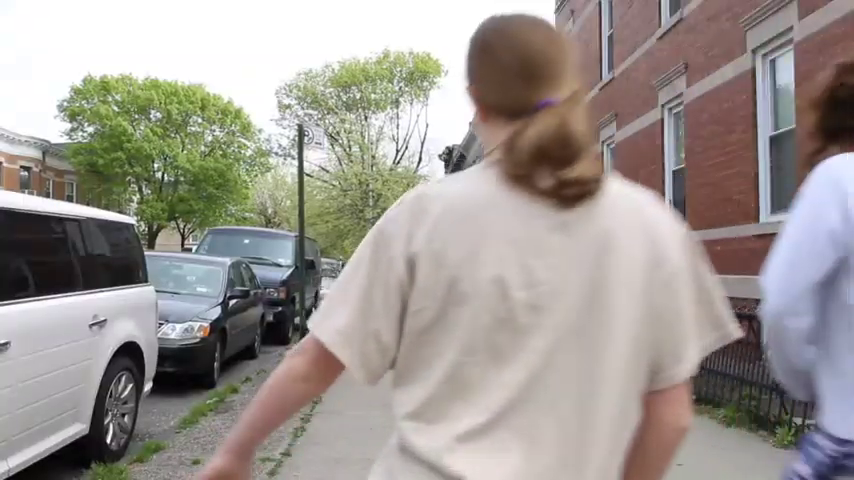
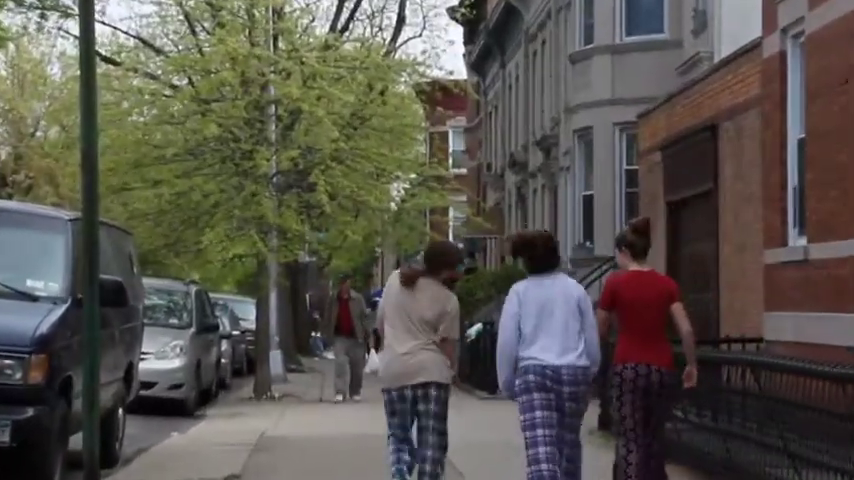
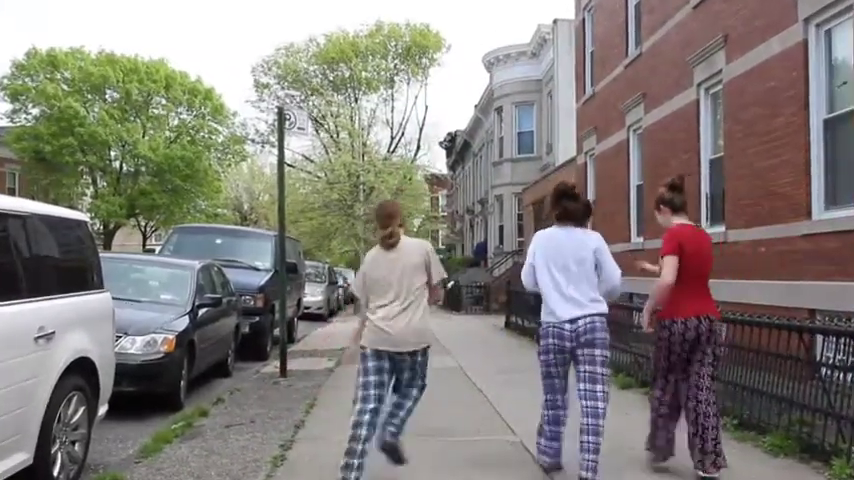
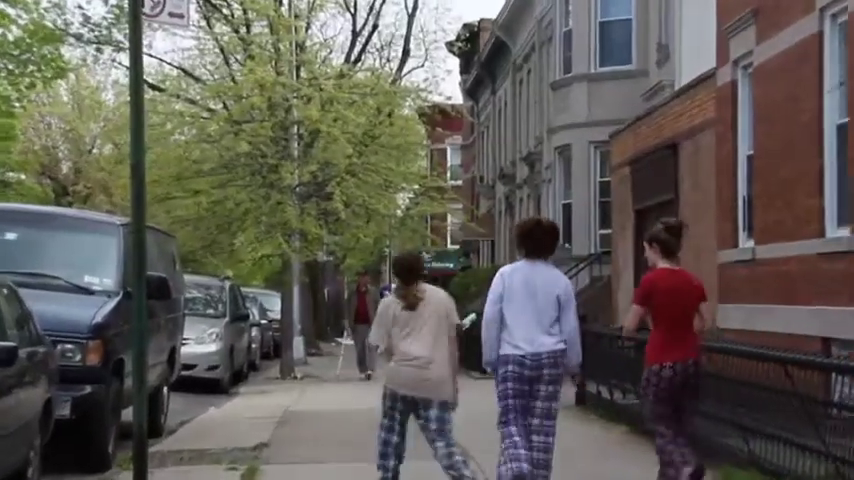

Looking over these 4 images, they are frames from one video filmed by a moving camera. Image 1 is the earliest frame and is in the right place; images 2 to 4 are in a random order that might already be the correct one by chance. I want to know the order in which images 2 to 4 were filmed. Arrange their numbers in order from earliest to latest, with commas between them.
3, 4, 2
